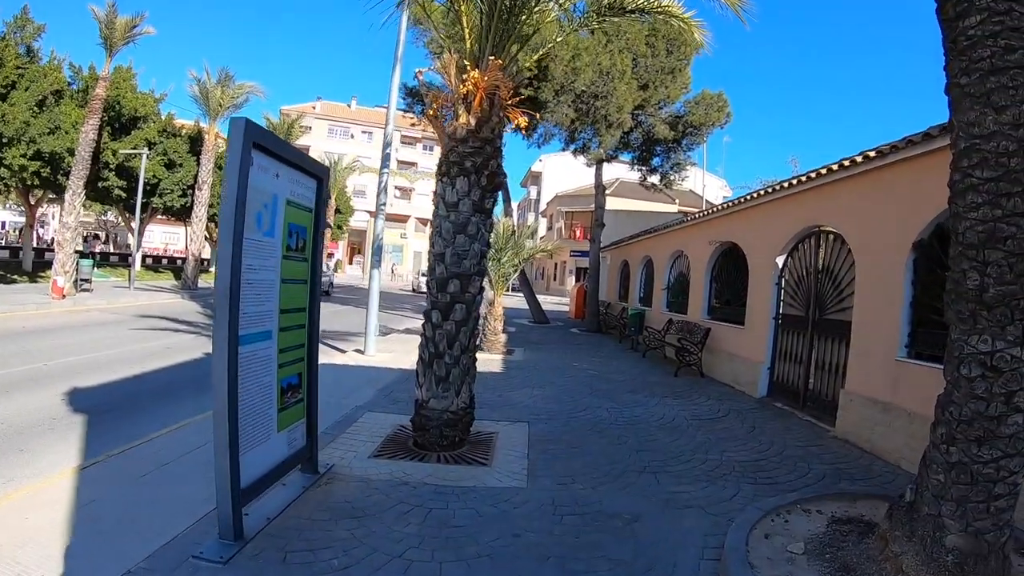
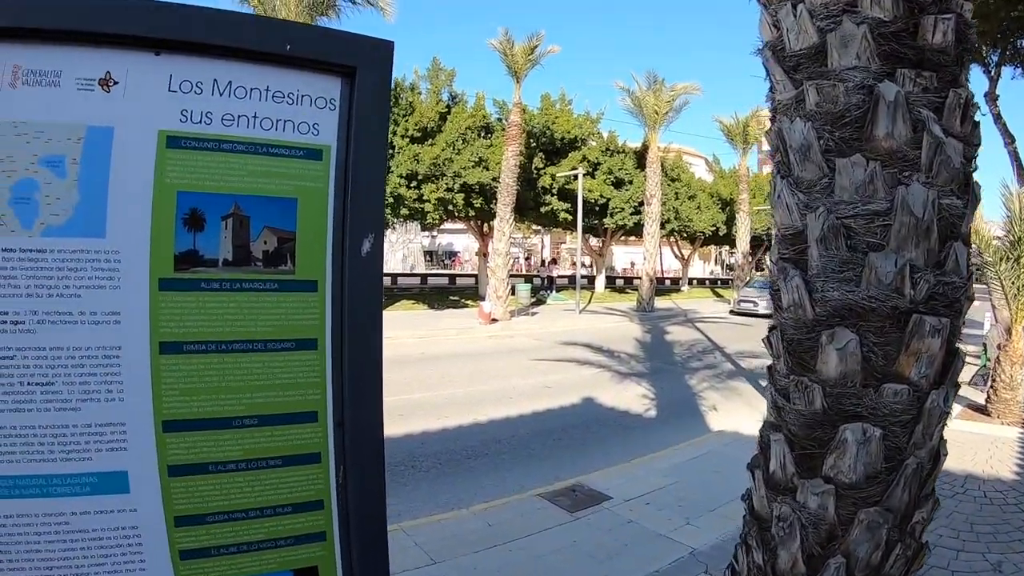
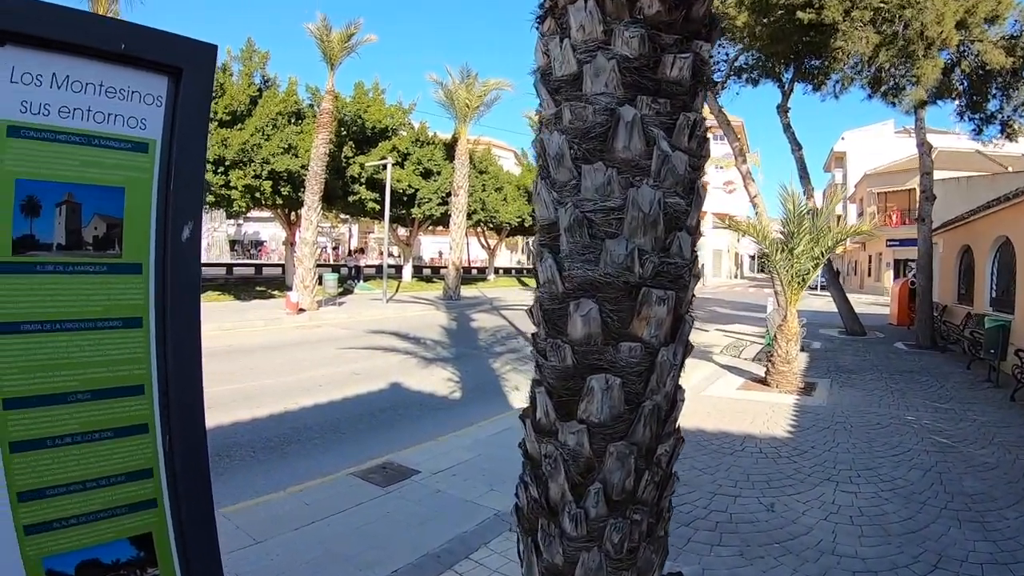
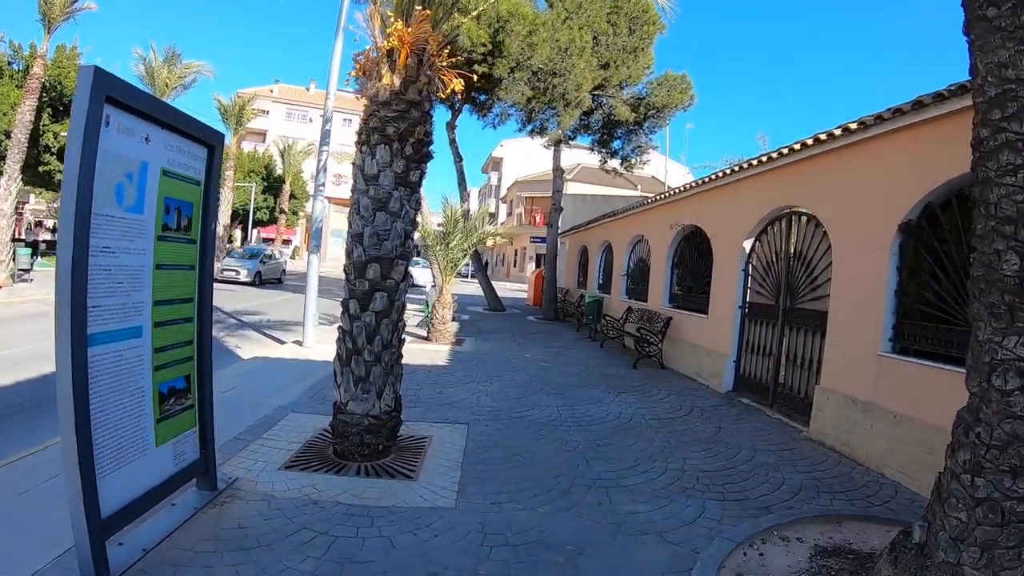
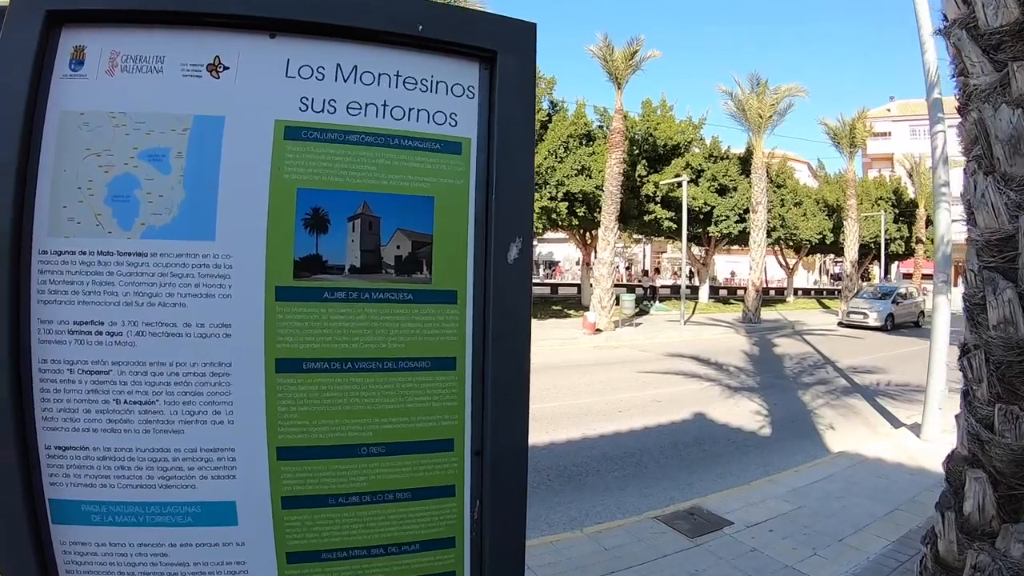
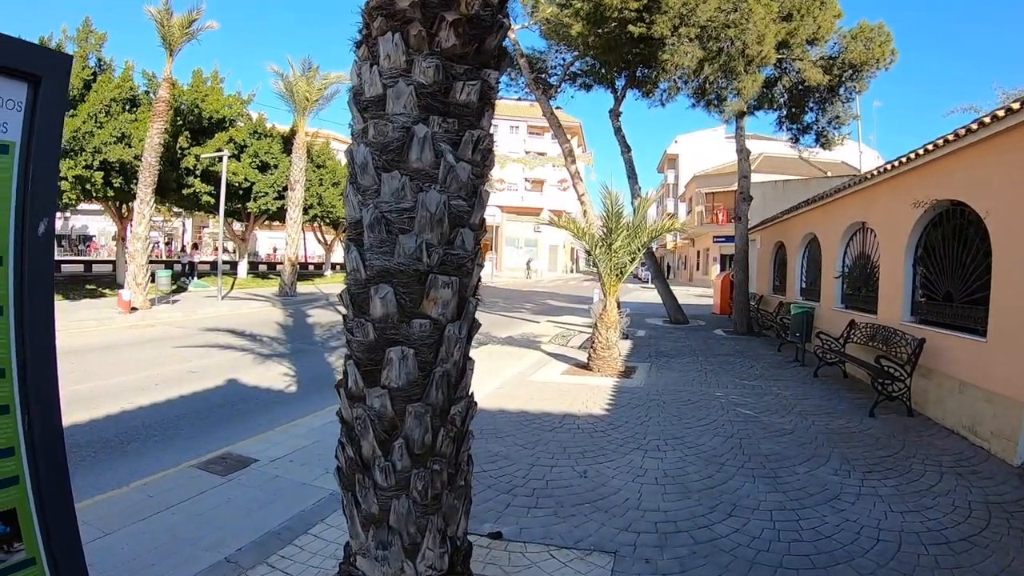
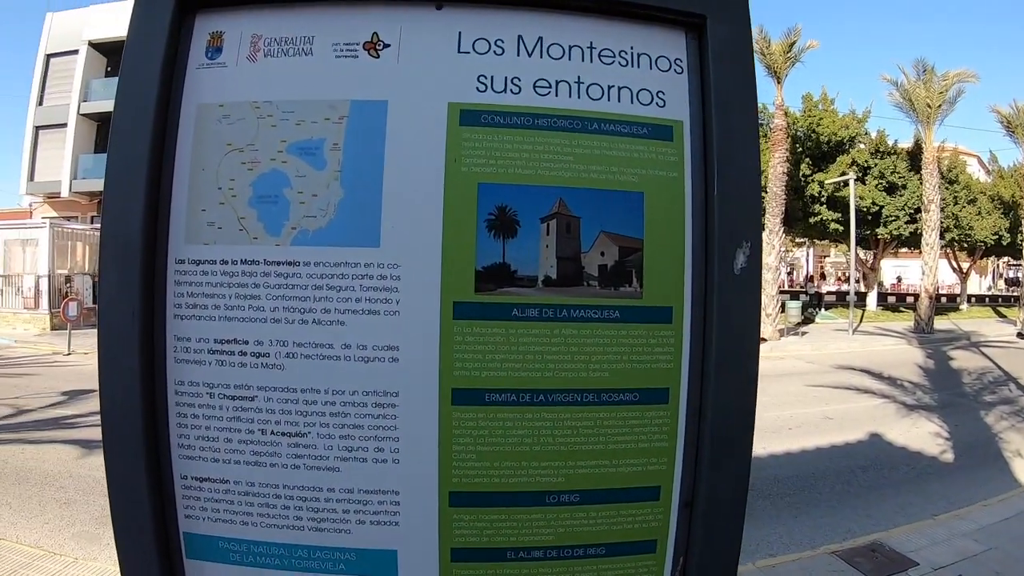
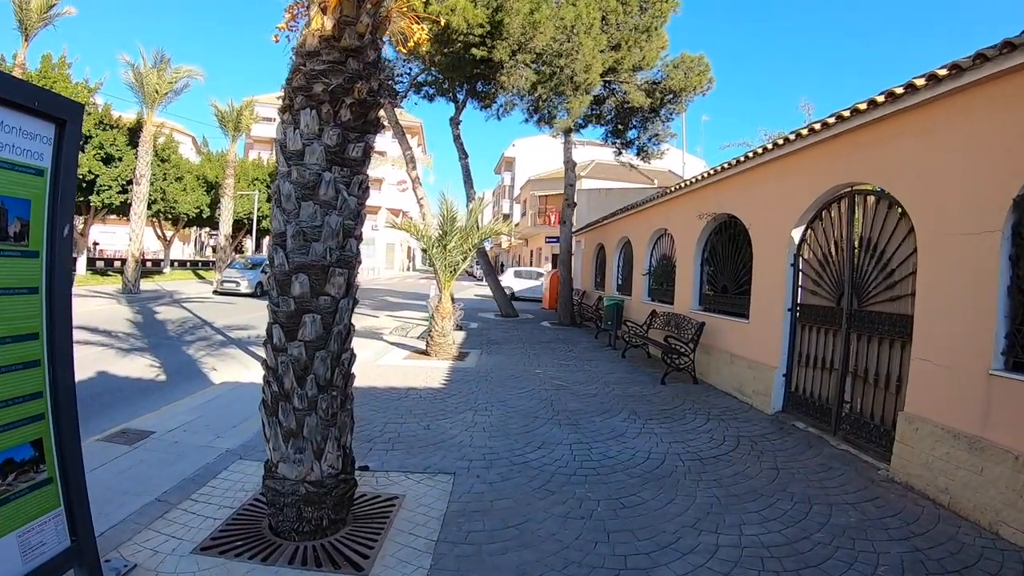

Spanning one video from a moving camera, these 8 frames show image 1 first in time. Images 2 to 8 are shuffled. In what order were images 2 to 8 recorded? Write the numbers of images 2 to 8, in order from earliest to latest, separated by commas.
4, 8, 6, 3, 2, 5, 7
